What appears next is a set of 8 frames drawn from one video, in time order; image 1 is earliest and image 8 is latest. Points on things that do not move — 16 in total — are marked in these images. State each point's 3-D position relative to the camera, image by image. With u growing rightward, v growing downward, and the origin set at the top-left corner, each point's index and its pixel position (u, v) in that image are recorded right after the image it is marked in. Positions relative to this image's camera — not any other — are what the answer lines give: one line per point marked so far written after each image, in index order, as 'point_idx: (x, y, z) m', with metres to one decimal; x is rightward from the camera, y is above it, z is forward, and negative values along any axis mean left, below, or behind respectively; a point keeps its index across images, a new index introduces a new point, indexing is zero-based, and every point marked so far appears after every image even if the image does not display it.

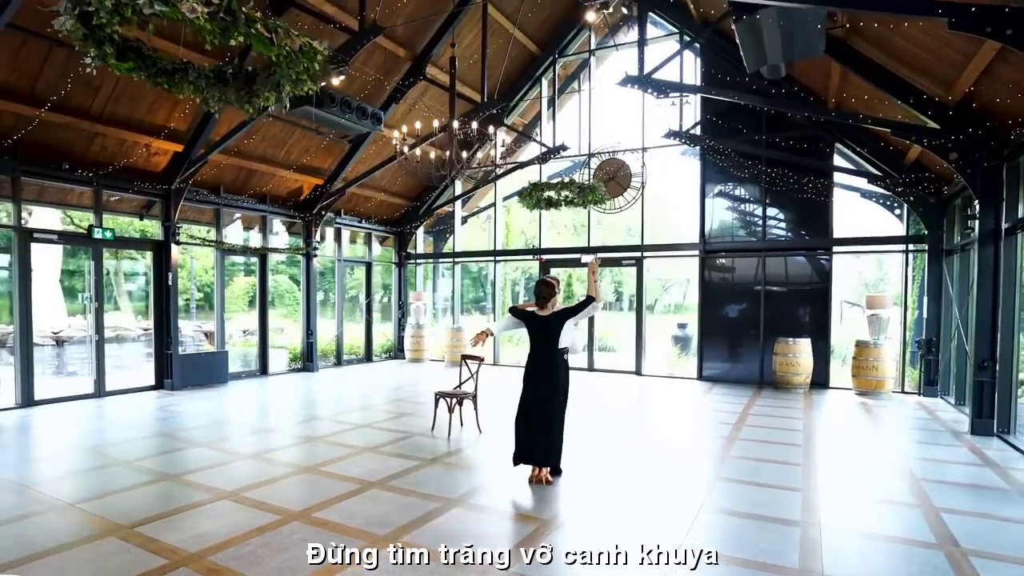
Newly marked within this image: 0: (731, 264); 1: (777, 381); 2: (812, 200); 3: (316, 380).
0: (+3.5, +0.3, +9.1) m
1: (+3.8, -1.4, +8.1) m
2: (+4.5, +1.4, +8.6) m
3: (-3.3, -1.5, +9.3) m
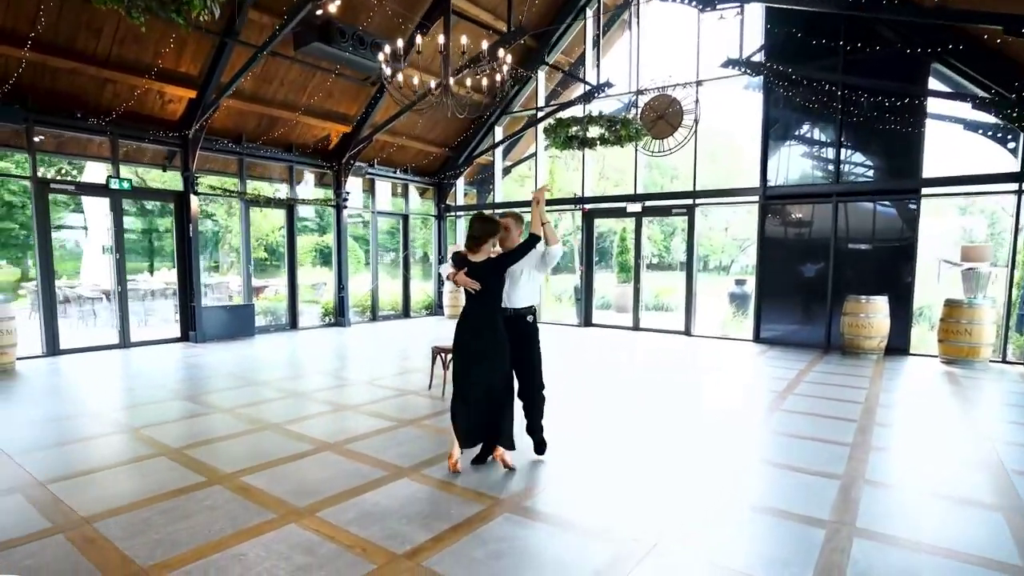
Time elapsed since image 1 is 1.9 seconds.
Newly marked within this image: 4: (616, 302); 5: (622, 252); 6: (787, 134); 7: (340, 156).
0: (+4.0, +1.0, +7.9) m
1: (+4.2, -0.7, +7.0) m
2: (+4.9, +2.0, +7.3) m
3: (-2.7, -0.8, +9.1) m
4: (+1.8, -0.2, +9.8) m
5: (+1.9, +0.6, +9.6) m
6: (+3.9, +2.1, +8.0) m
7: (-2.9, +2.2, +9.4) m
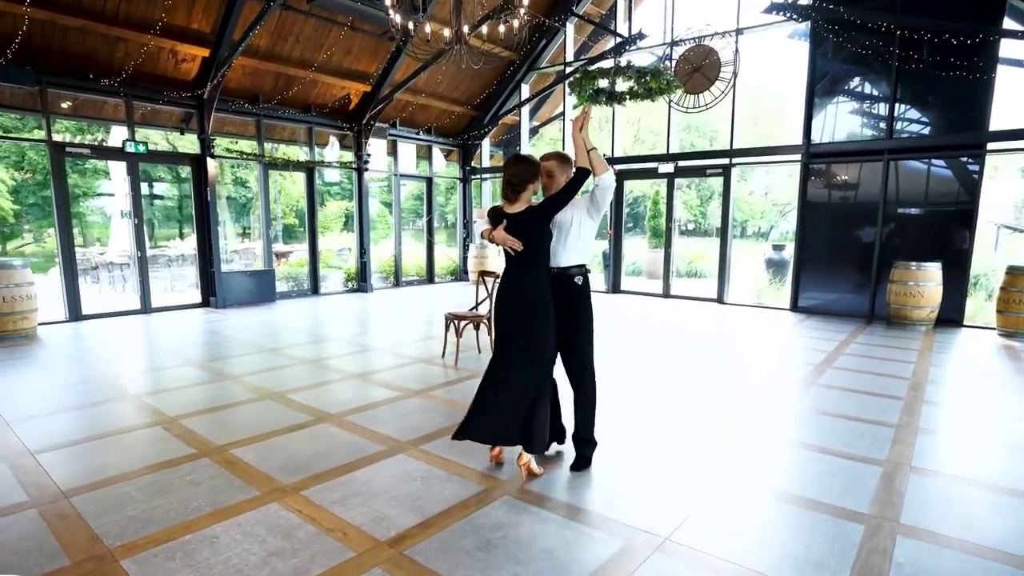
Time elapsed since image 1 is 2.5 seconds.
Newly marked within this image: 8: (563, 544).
0: (+4.3, +1.4, +7.4) m
1: (+4.5, -0.3, +6.6) m
2: (+5.2, +2.4, +6.6) m
3: (-2.3, -0.2, +9.0) m
4: (+2.2, +0.4, +9.4) m
5: (+2.3, +1.2, +9.2) m
6: (+4.2, +2.6, +7.4) m
7: (-2.5, +2.8, +9.2) m
8: (+0.2, -0.9, +2.0) m
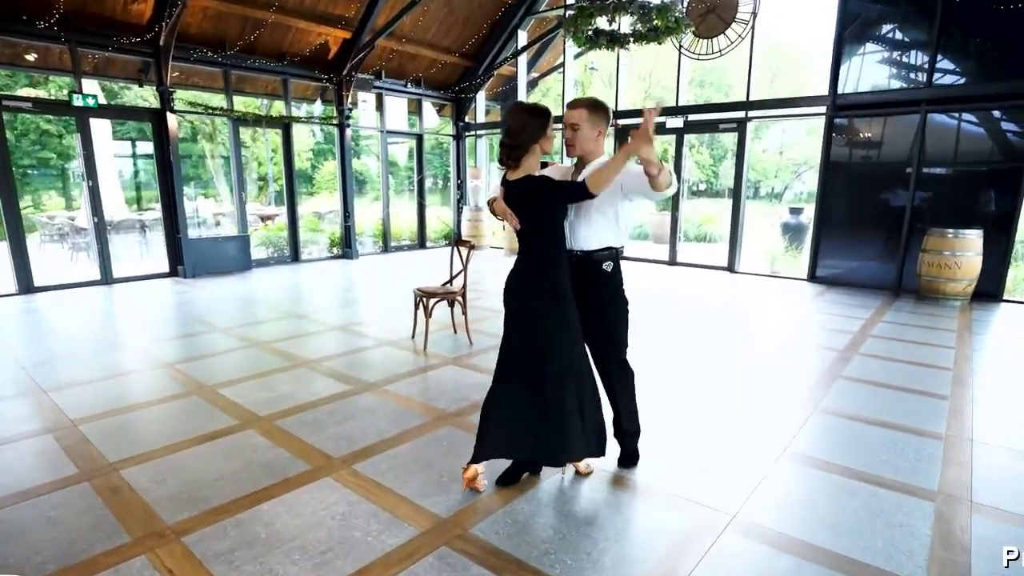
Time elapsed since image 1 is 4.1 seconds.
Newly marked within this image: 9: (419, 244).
0: (+4.2, +1.8, +6.6) m
1: (+4.3, 0.0, +5.9) m
2: (+5.0, +2.8, +5.7) m
3: (-2.4, +0.3, +8.5) m
4: (+2.1, +0.9, +8.7) m
5: (+2.2, +1.7, +8.4) m
6: (+4.1, +3.0, +6.6) m
7: (-2.6, +3.3, +8.4) m
8: (0.0, -0.9, +1.4) m
9: (-1.7, +0.8, +10.3) m
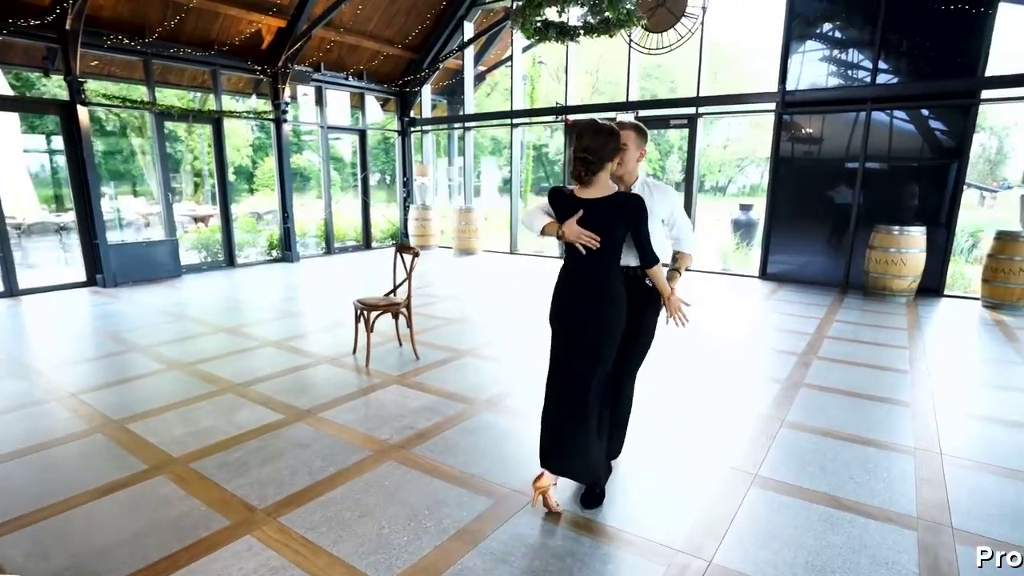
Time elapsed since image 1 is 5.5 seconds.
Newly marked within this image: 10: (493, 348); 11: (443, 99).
0: (+3.6, +1.8, +6.7) m
1: (+3.8, 0.0, +6.0) m
2: (+4.5, +2.8, +5.9) m
3: (-3.1, +0.2, +8.0) m
4: (+1.4, +0.9, +8.6) m
5: (+1.4, +1.7, +8.3) m
6: (+3.5, +3.0, +6.6) m
7: (-3.3, +3.2, +7.9) m
8: (-0.1, -1.0, +1.2) m
9: (-2.6, +0.8, +9.9) m
10: (-0.2, -0.4, +4.1) m
11: (-1.2, +3.3, +9.8) m
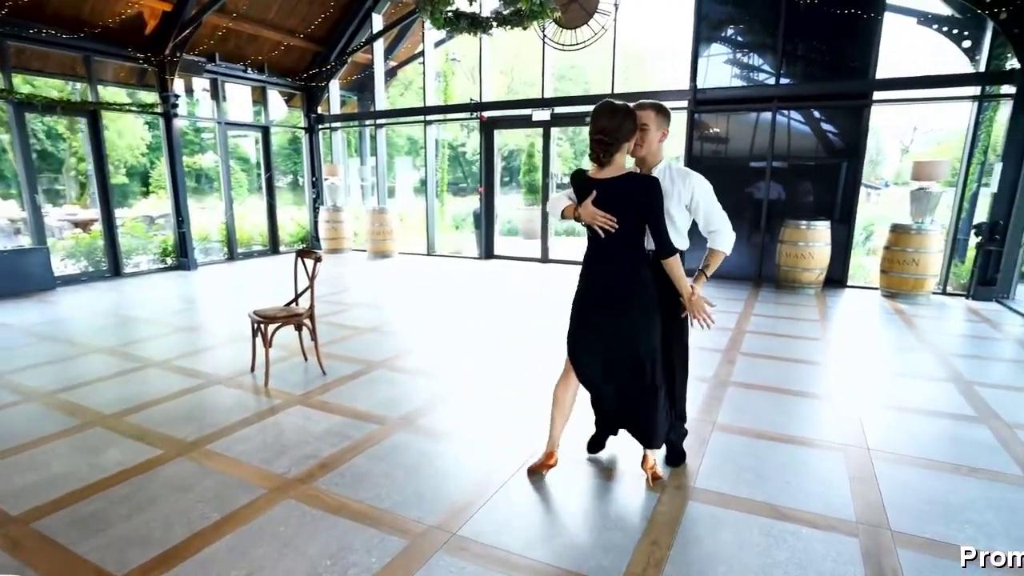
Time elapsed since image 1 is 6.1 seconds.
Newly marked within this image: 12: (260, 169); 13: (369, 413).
0: (+2.6, +1.9, +6.8) m
1: (+3.0, +0.1, +6.2) m
2: (+3.6, +2.9, +6.2) m
3: (-4.2, +0.1, +7.3) m
4: (+0.2, +0.9, +8.5) m
5: (+0.3, +1.7, +8.2) m
6: (+2.5, +3.1, +6.7) m
7: (-4.4, +3.1, +7.1) m
8: (-0.3, -1.0, +0.9) m
9: (-3.9, +0.6, +9.2) m
10: (-0.7, -0.5, +3.8) m
11: (-2.6, +3.2, +9.3) m
12: (-4.0, +1.9, +8.9) m
13: (-0.7, -0.6, +2.9) m
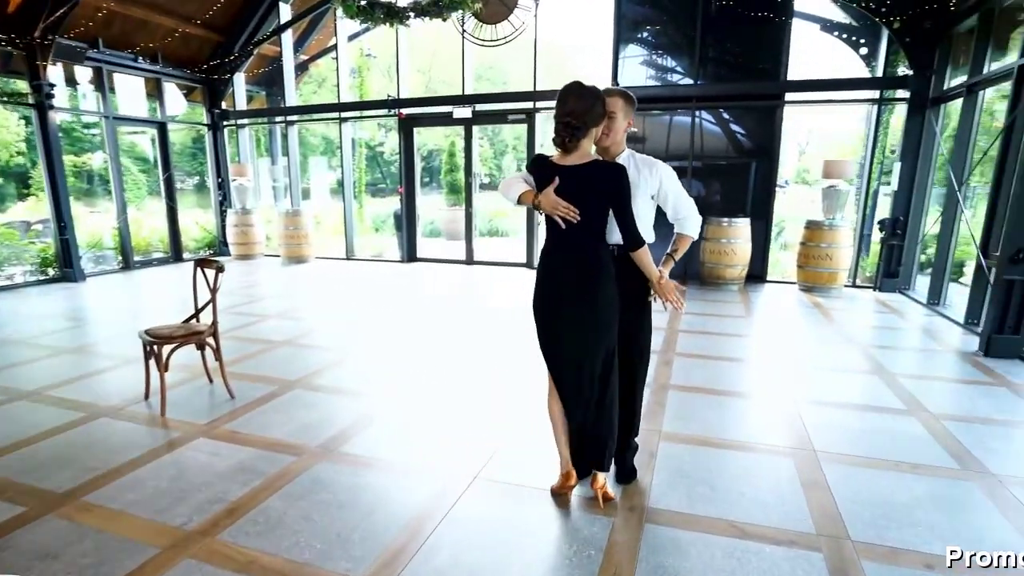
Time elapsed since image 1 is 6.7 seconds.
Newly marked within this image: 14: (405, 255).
0: (+1.7, +1.9, +6.9) m
1: (+2.2, +0.1, +6.3) m
2: (+2.7, +3.0, +6.4) m
3: (-5.0, -0.1, +6.4) m
4: (-0.9, +0.9, +8.2) m
5: (-0.8, +1.7, +7.9) m
6: (+1.5, +3.1, +6.8) m
7: (-5.4, +2.9, +6.3) m
8: (-0.3, -1.0, +0.7) m
9: (-5.0, +0.5, +8.4) m
10: (-1.1, -0.5, +3.5) m
11: (-3.9, +3.1, +8.7) m
12: (-5.1, +1.7, +8.1) m
13: (-1.0, -0.7, +2.6) m
14: (-1.6, +0.5, +8.3) m
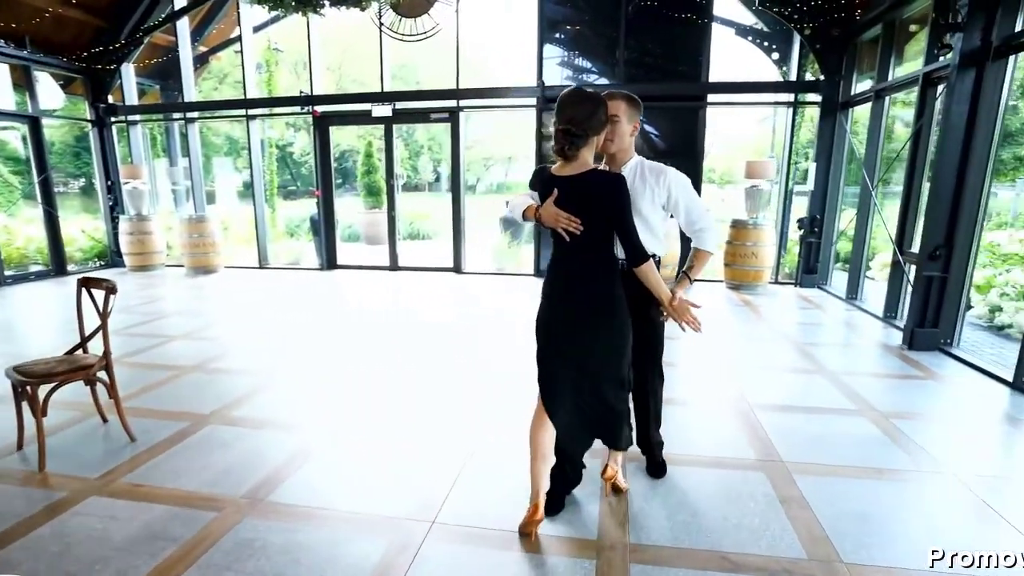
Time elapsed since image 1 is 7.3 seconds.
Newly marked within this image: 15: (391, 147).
0: (+0.9, +1.9, +6.9) m
1: (+1.4, +0.1, +6.4) m
2: (+1.9, +3.0, +6.4) m
3: (-5.7, -0.3, +5.5) m
4: (-1.9, +0.8, +7.8) m
5: (-1.8, +1.6, +7.5) m
6: (+0.6, +3.0, +6.7) m
7: (-6.1, +2.7, +5.2) m
8: (-0.2, -1.1, +0.4) m
9: (-6.0, +0.2, +7.4) m
10: (-1.4, -0.6, +3.1) m
11: (-5.0, +2.9, +7.8) m
12: (-6.1, +1.5, +7.1) m
13: (-1.2, -0.8, +2.2) m
14: (-2.5, +0.4, +7.8) m
15: (-1.5, +1.9, +7.4) m
